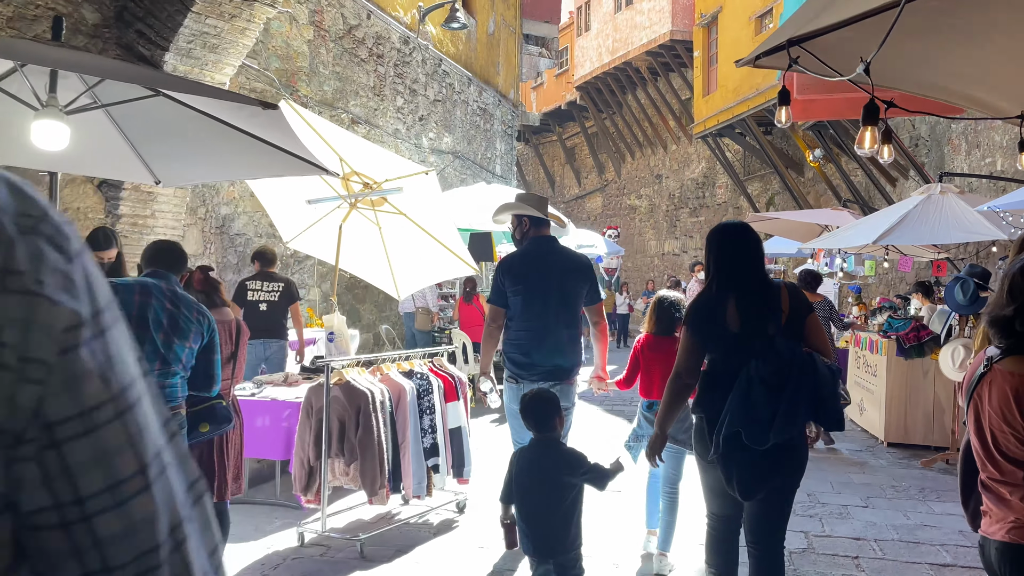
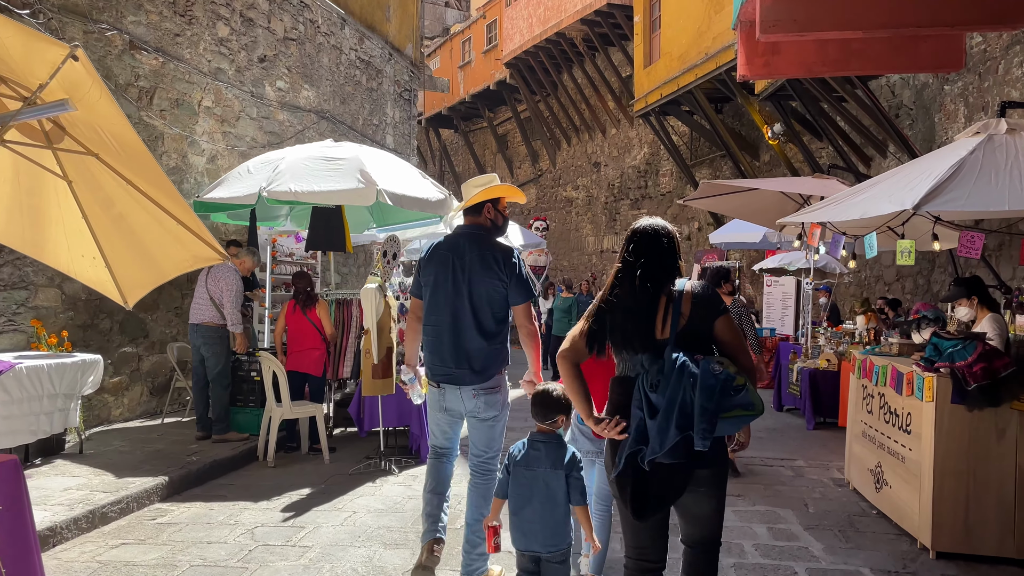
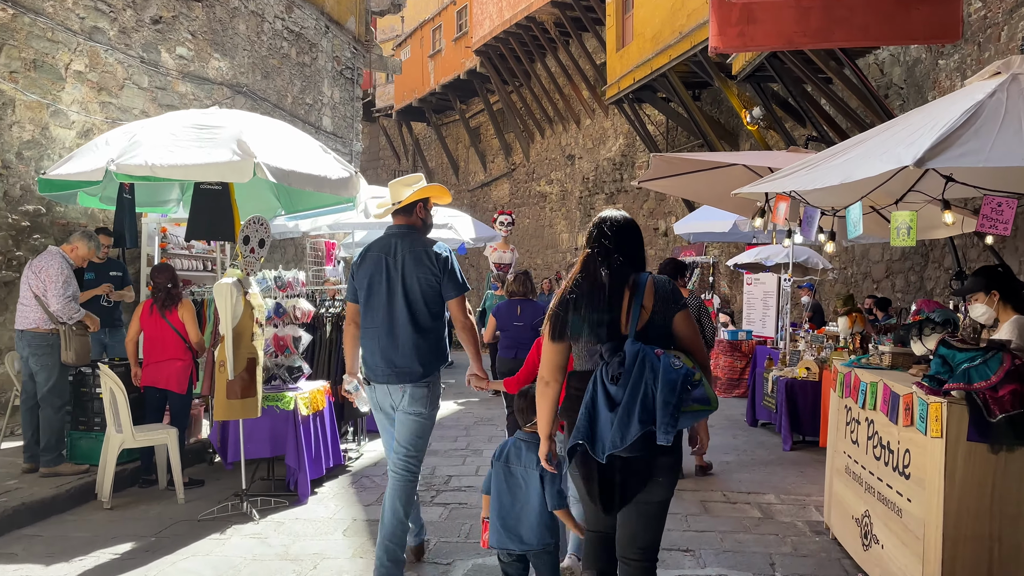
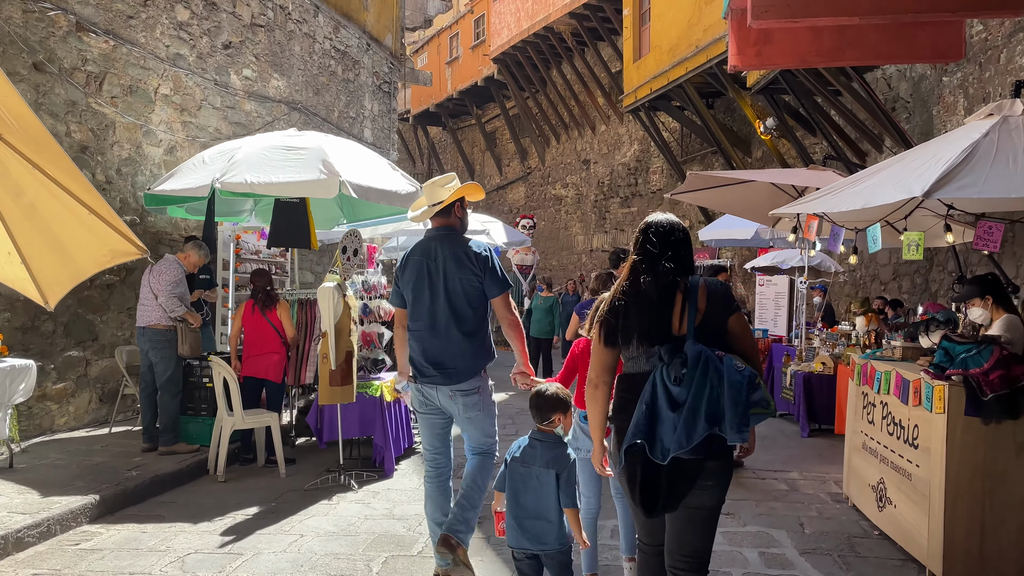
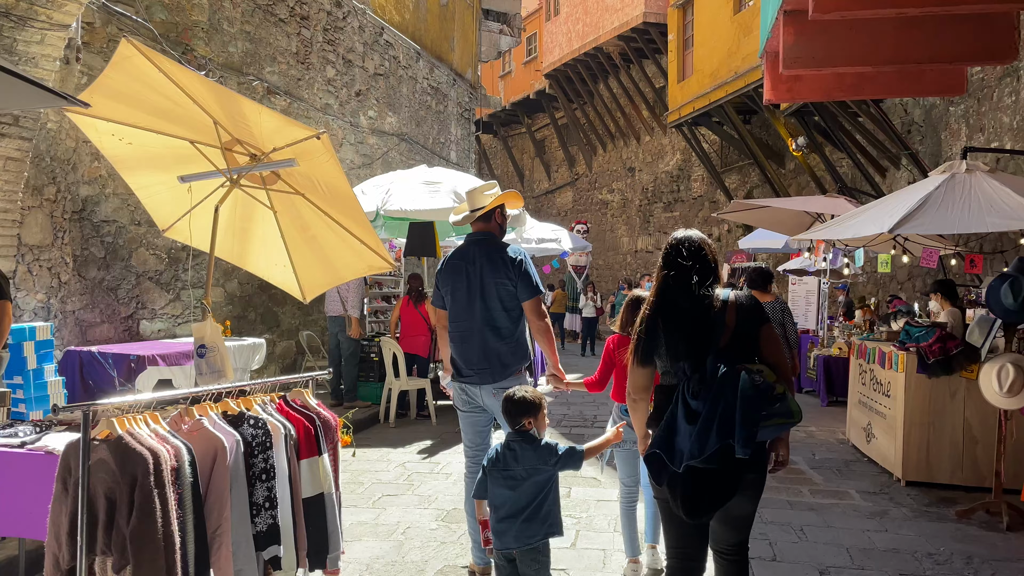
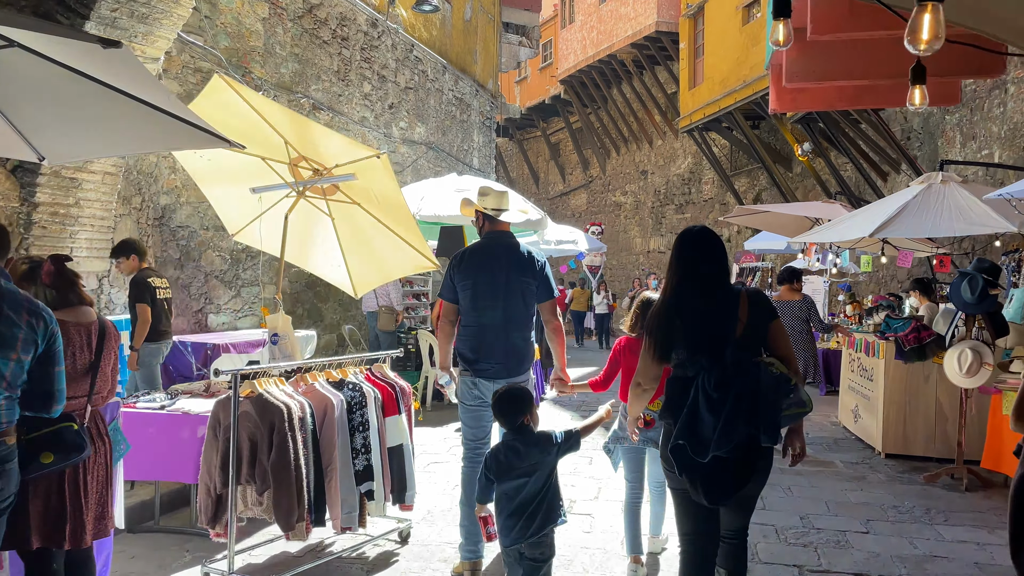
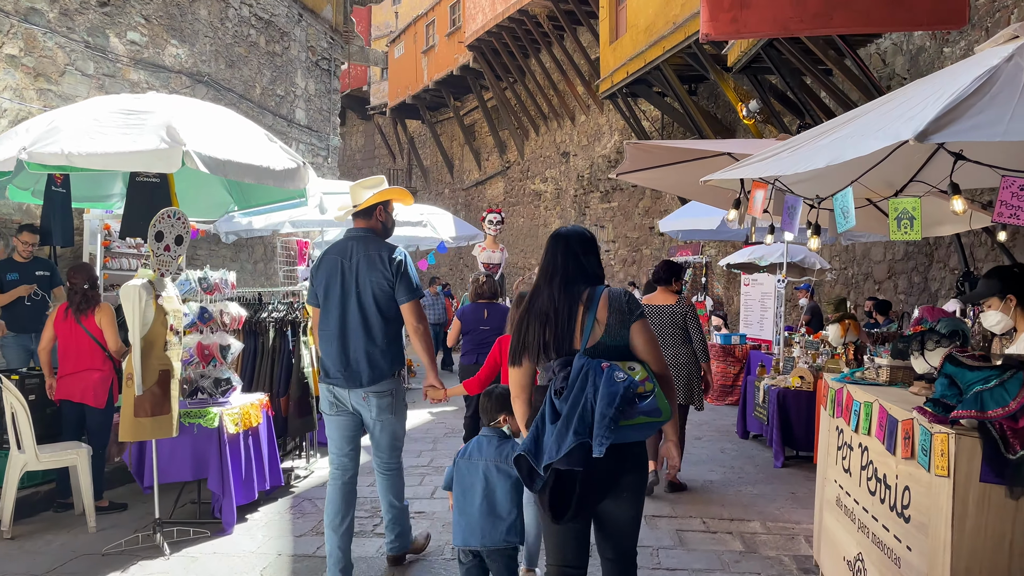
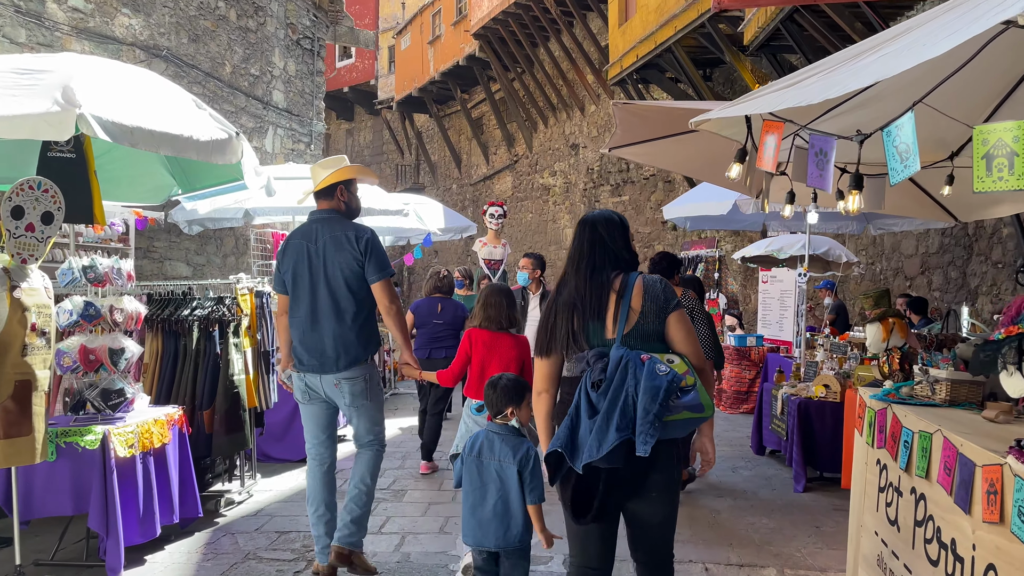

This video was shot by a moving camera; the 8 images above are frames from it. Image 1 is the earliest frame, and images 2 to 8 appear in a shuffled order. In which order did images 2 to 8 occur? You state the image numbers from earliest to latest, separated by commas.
6, 5, 2, 4, 3, 7, 8
